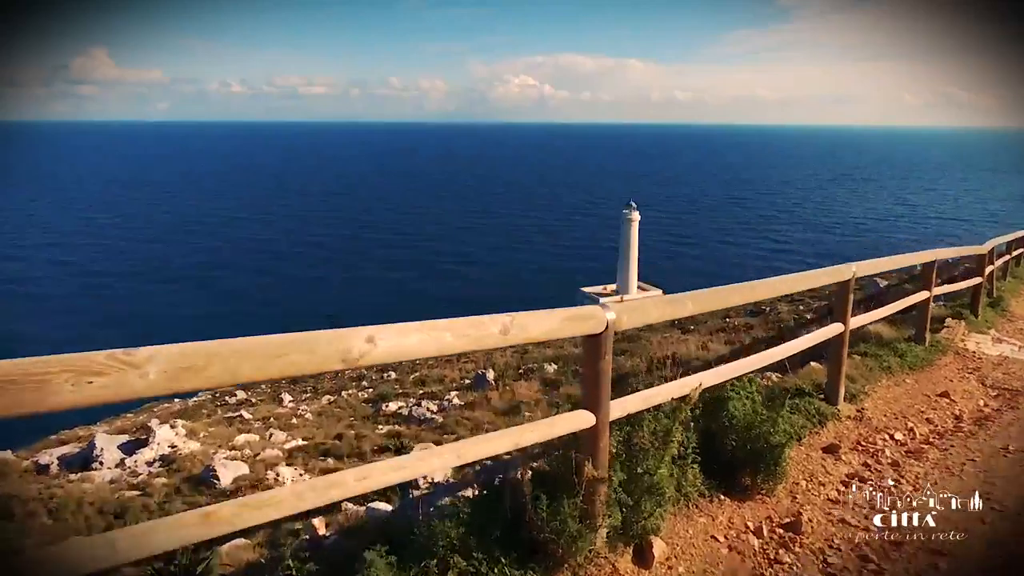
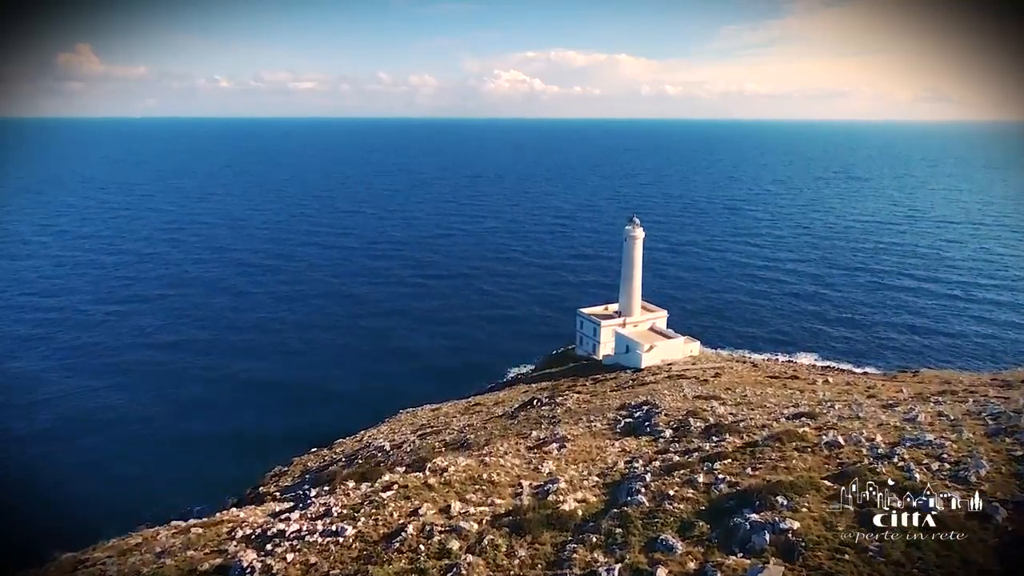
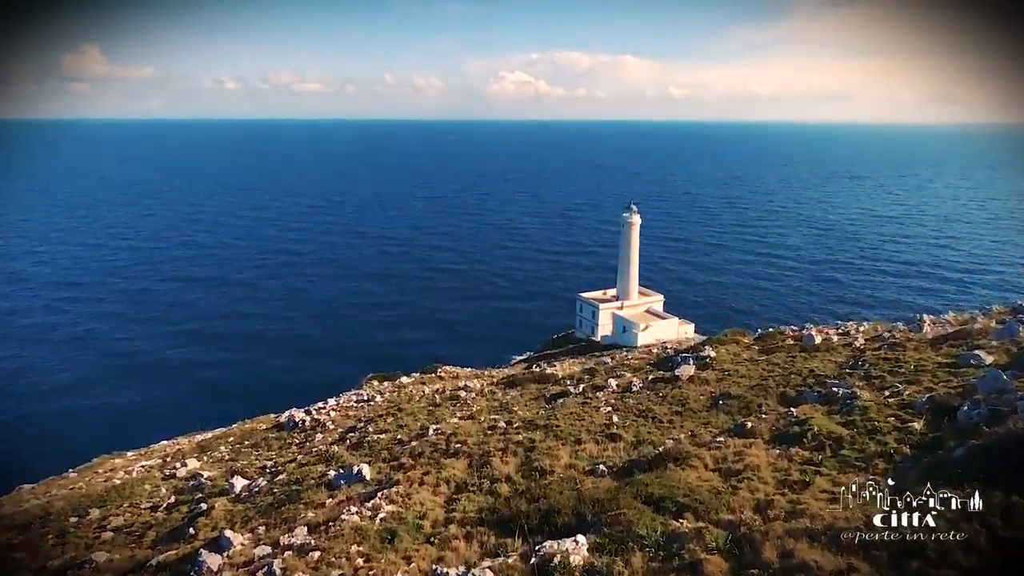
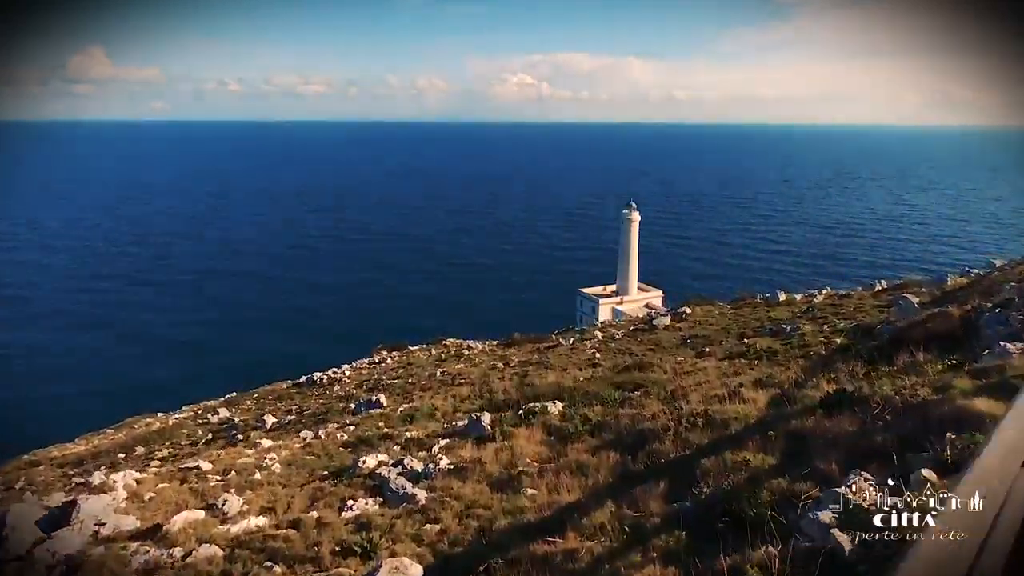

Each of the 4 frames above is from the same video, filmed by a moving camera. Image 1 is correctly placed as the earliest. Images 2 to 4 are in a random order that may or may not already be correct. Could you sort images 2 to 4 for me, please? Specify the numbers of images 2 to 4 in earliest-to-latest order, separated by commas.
4, 3, 2
